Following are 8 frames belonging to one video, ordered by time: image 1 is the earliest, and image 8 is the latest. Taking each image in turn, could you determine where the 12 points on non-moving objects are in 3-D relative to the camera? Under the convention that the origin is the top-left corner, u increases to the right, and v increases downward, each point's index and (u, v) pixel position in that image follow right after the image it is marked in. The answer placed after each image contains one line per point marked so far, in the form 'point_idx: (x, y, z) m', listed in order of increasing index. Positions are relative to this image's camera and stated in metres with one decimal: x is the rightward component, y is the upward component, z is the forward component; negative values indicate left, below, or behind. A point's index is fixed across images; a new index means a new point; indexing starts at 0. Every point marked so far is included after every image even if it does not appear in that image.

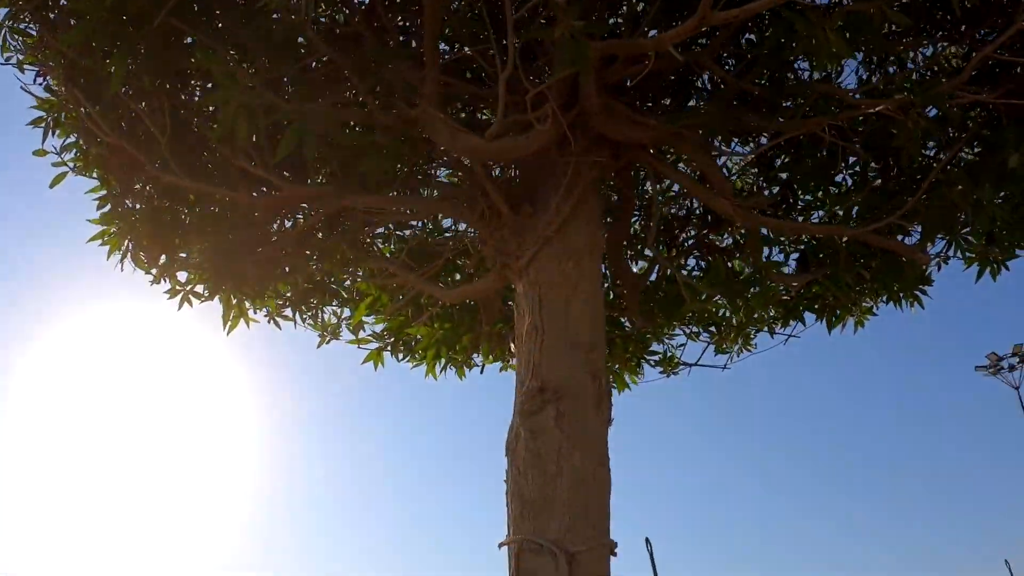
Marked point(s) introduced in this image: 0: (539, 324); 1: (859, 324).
0: (+0.1, -0.2, +4.5) m
1: (+3.5, -0.4, +8.4) m
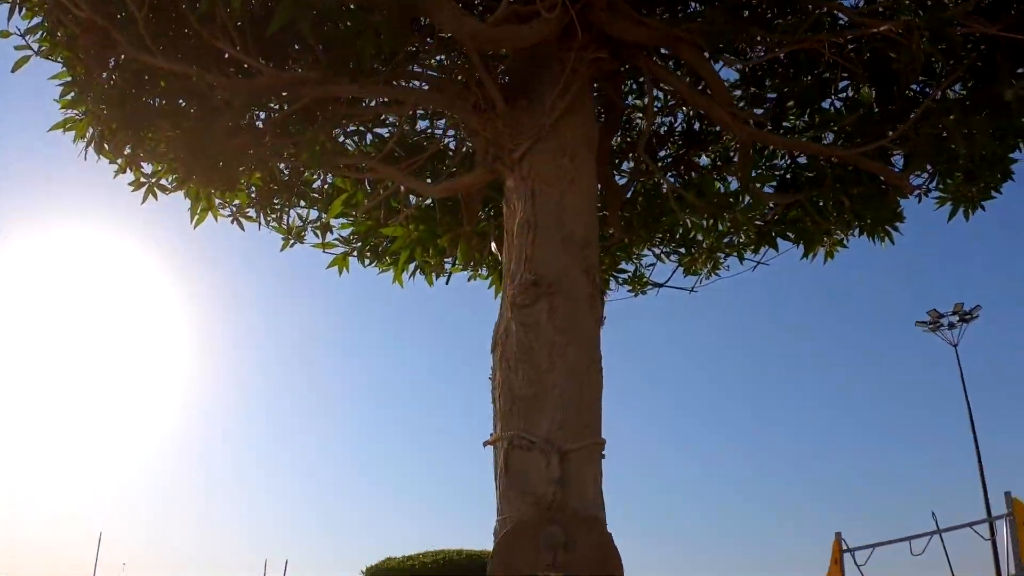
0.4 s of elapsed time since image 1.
0: (+0.1, +0.4, +4.2) m
1: (+3.2, +0.3, +8.3) m
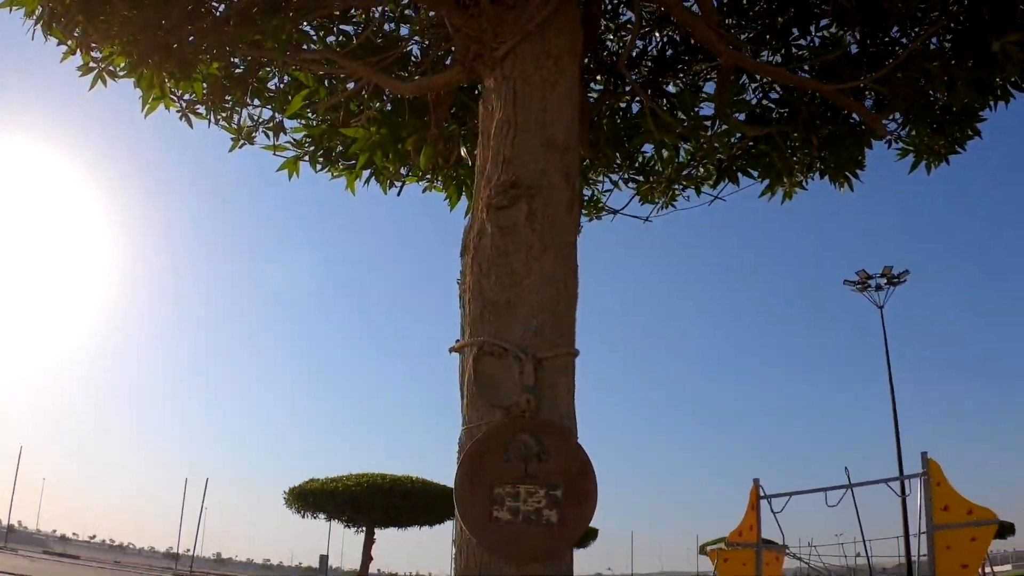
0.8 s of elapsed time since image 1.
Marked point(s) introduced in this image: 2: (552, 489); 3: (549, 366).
0: (0.0, +0.8, +3.9) m
1: (+2.8, +1.0, +8.2) m
2: (+0.1, -0.7, +2.8) m
3: (+0.1, -0.3, +3.1) m
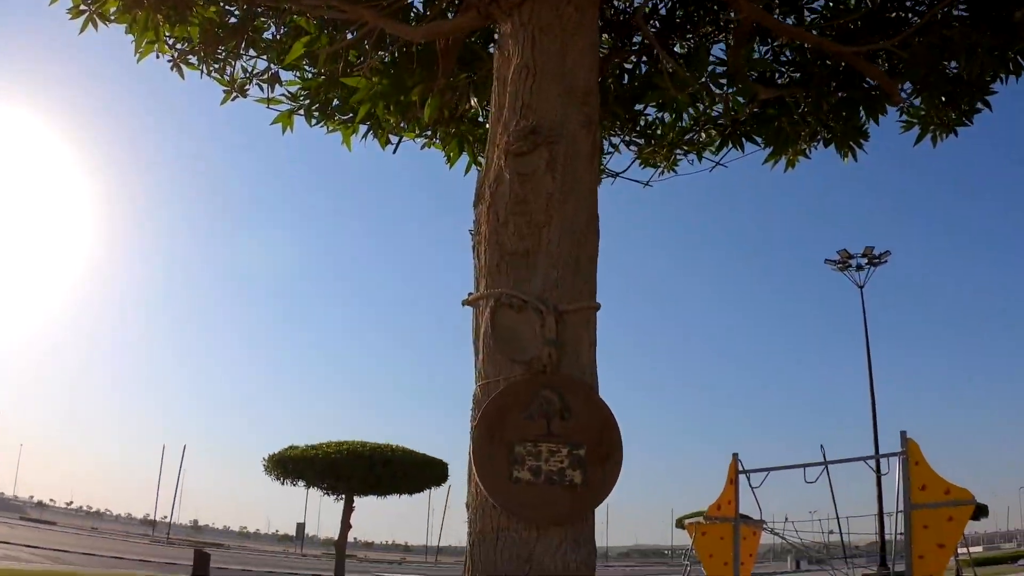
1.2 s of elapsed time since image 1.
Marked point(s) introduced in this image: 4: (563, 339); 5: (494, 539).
0: (+0.1, +1.1, +3.7) m
1: (+2.8, +1.3, +8.1) m
2: (+0.2, -0.5, +2.6) m
3: (+0.2, -0.1, +2.9) m
4: (+0.2, -0.2, +2.9) m
5: (-0.1, -0.8, +2.6) m
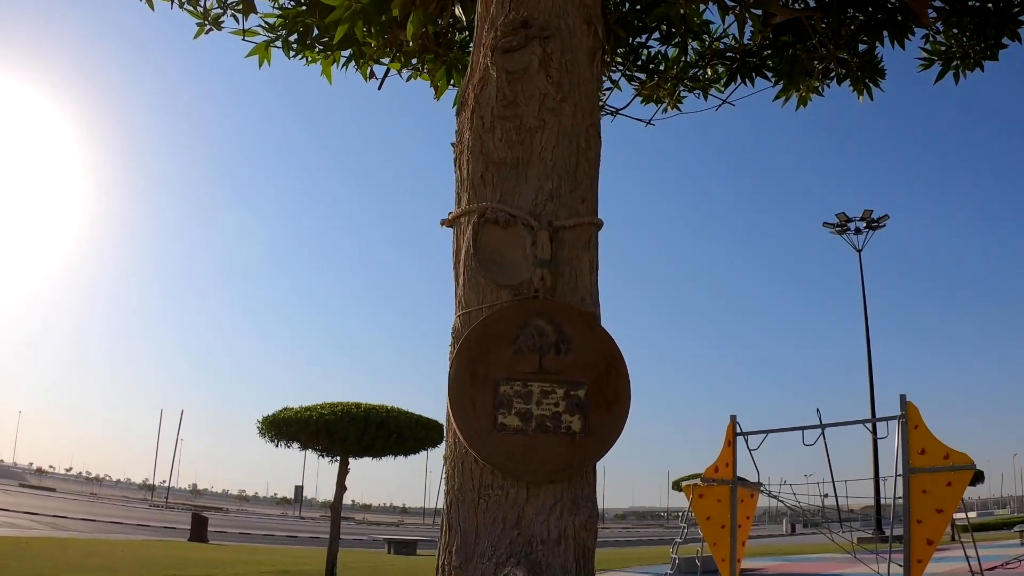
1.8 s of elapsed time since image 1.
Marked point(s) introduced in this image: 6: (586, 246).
0: (0.0, +1.4, +3.2) m
1: (+2.8, +1.7, +7.5) m
2: (+0.2, -0.3, +2.1) m
3: (+0.2, +0.2, +2.4) m
4: (+0.1, +0.1, +2.4) m
5: (-0.1, -0.6, +2.2) m
6: (+0.2, +0.1, +2.5) m
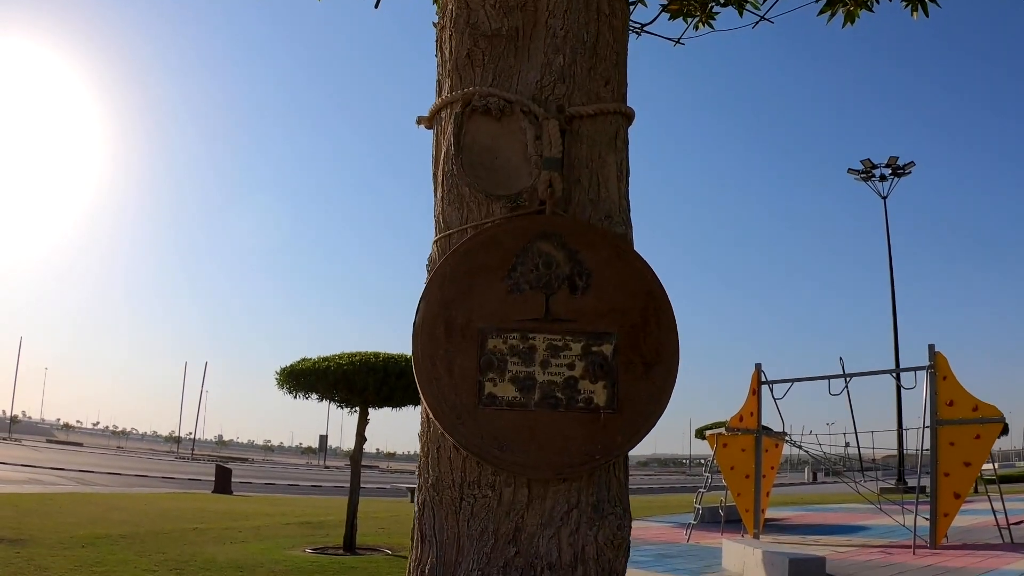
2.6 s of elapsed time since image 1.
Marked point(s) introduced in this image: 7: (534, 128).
0: (0.0, +1.6, +2.4) m
1: (+2.8, +2.3, +6.6) m
2: (+0.2, -0.1, +1.5) m
3: (+0.2, +0.3, +1.7) m
4: (+0.1, +0.3, +1.7) m
5: (-0.1, -0.4, +1.5) m
6: (+0.2, +0.3, +1.8) m
7: (0.0, +0.3, +1.7) m
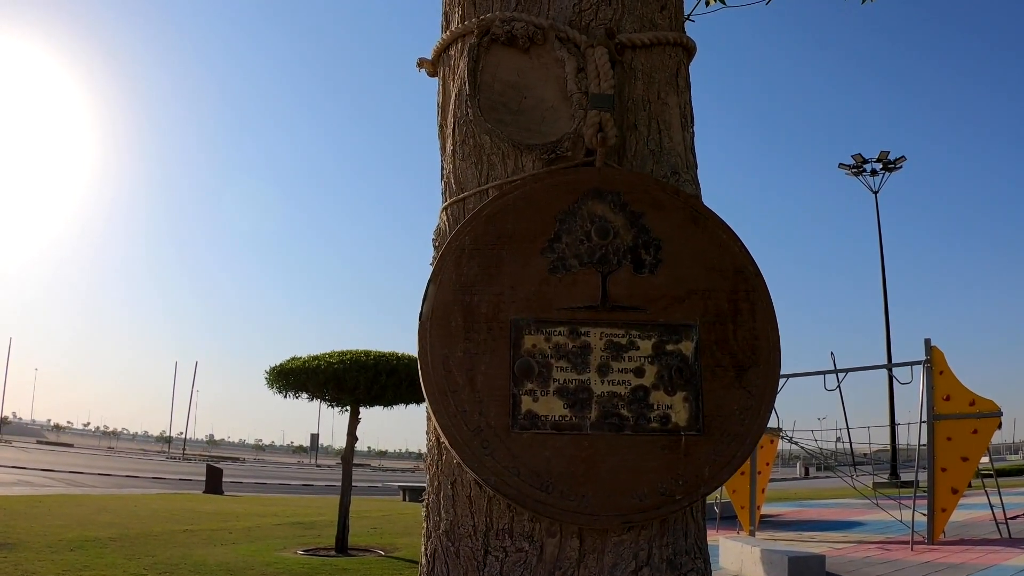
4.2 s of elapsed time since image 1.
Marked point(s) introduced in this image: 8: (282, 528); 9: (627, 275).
0: (+0.1, +1.6, +2.0) m
1: (+2.8, +2.3, +6.3) m
2: (+0.2, -0.1, +1.1) m
3: (+0.2, +0.4, +1.3) m
4: (+0.2, +0.3, +1.3) m
5: (0.0, -0.4, +1.1) m
6: (+0.3, +0.4, +1.4) m
7: (+0.1, +0.4, +1.3) m
8: (-3.0, -3.1, +10.3) m
9: (+0.2, 0.0, +1.1) m
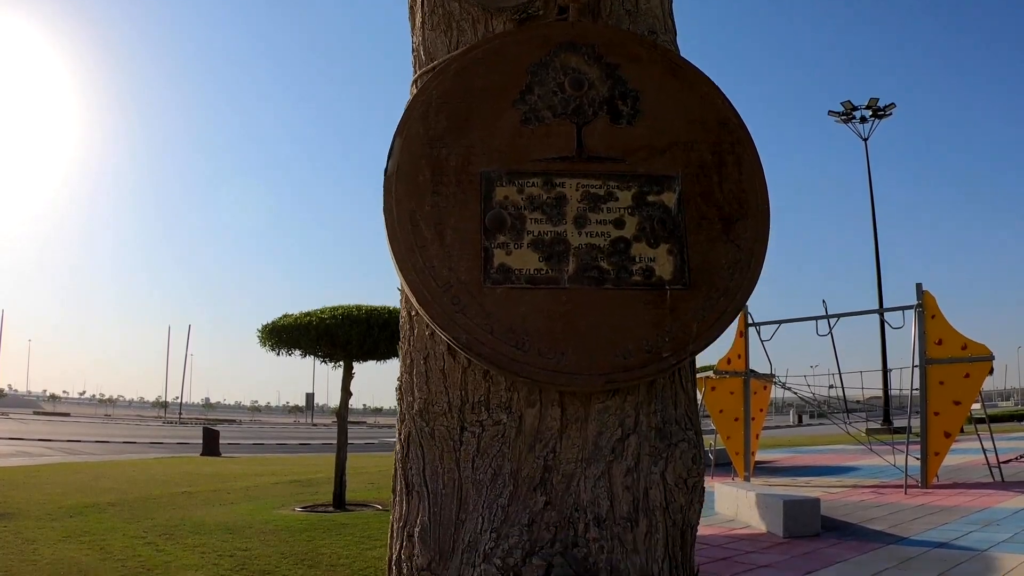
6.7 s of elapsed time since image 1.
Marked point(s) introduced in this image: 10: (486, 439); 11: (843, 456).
0: (0.0, +1.8, +1.8) m
1: (+2.7, +2.8, +6.1) m
2: (+0.2, +0.1, +1.0) m
3: (+0.2, +0.6, +1.3) m
4: (+0.1, +0.5, +1.2) m
5: (-0.1, -0.2, +1.1) m
6: (+0.2, +0.6, +1.3) m
7: (+0.1, +0.6, +1.2) m
8: (-3.0, -2.6, +10.3) m
9: (+0.1, +0.2, +1.0) m
10: (0.0, -0.2, +1.0) m
11: (+5.7, -2.9, +13.6) m
